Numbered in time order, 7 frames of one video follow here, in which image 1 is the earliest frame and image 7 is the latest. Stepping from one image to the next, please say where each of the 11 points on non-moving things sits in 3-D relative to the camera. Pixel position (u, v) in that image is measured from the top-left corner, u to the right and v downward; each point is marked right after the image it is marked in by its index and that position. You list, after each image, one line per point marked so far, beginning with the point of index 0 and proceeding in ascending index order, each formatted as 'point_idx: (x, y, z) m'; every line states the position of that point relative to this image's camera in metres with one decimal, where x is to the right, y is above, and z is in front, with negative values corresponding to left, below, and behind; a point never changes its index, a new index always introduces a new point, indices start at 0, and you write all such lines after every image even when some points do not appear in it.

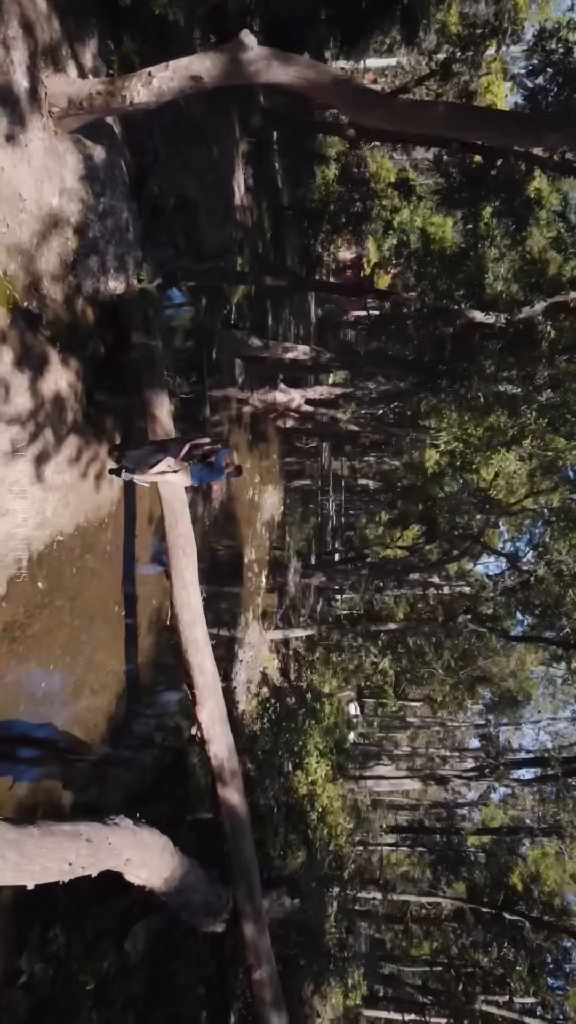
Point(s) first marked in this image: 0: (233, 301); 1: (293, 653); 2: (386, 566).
0: (-0.9, +3.6, +12.7) m
1: (+0.1, -3.4, +18.3) m
2: (+2.1, -1.2, +16.4) m
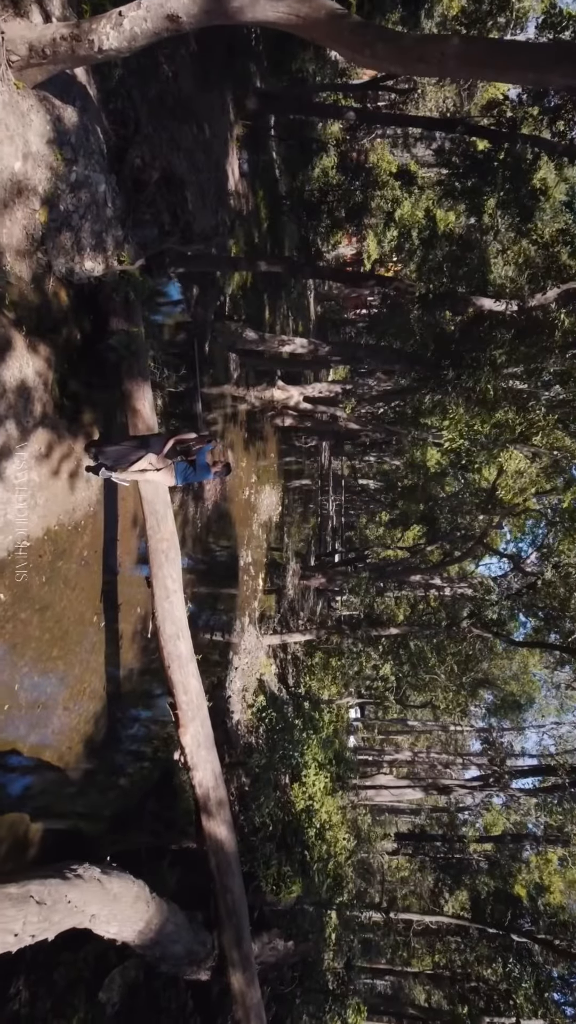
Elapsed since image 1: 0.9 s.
0: (-1.0, +3.6, +12.1) m
1: (+0.1, -3.4, +17.8) m
2: (+2.0, -1.2, +15.8) m
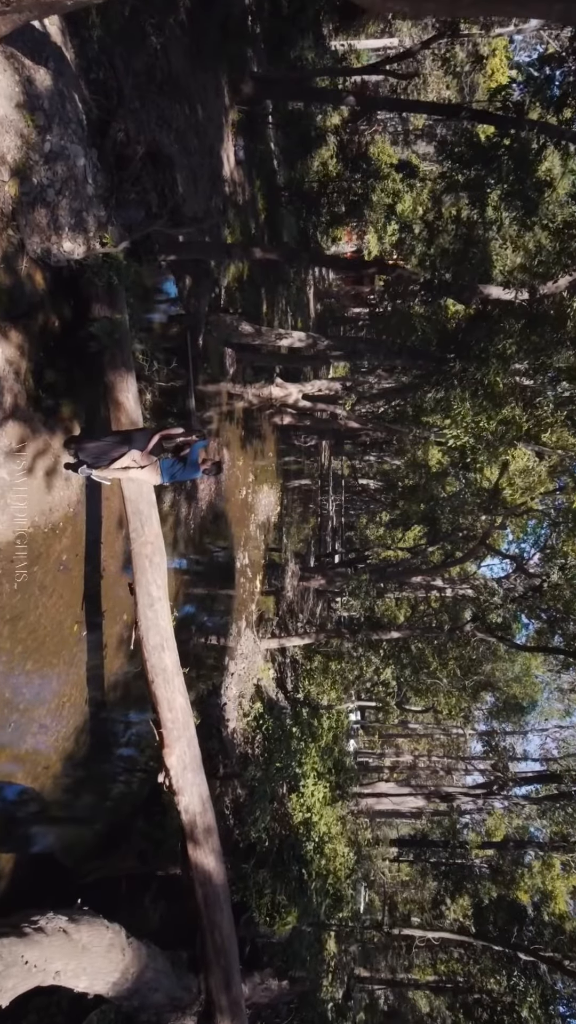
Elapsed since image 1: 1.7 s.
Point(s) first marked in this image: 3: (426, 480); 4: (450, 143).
0: (-1.0, +3.6, +11.6) m
1: (0.0, -3.4, +17.3) m
2: (+2.0, -1.2, +15.4) m
3: (+2.5, +0.6, +13.6) m
4: (+2.7, +6.2, +12.5) m
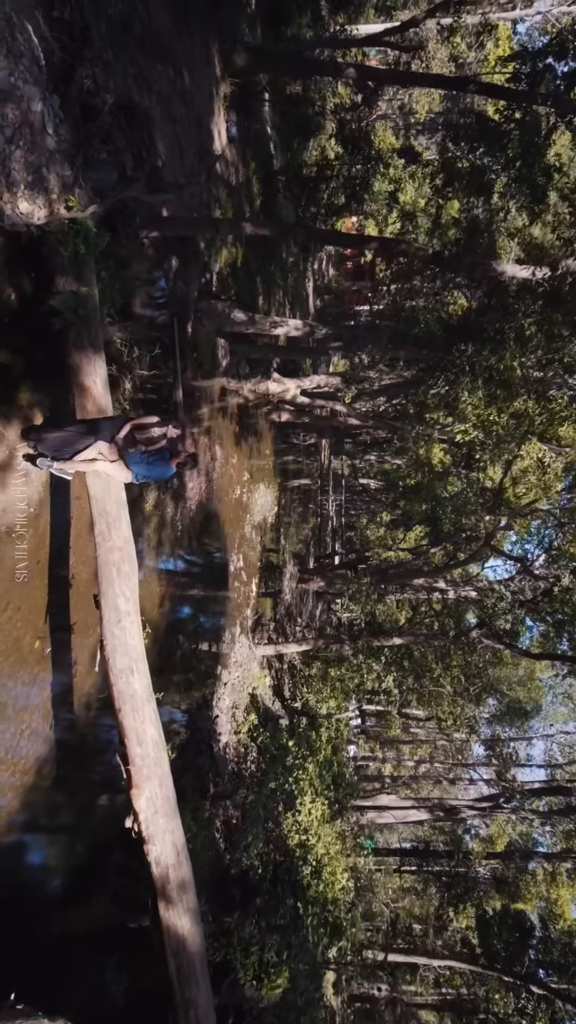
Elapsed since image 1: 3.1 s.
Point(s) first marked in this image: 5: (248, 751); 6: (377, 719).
0: (-1.1, +3.6, +10.9) m
1: (0.0, -3.4, +16.6) m
2: (+1.9, -1.2, +14.6) m
3: (+2.4, +0.6, +12.9) m
4: (+2.7, +6.2, +11.8) m
5: (-0.6, -3.8, +11.7) m
6: (+2.3, -5.4, +19.5) m
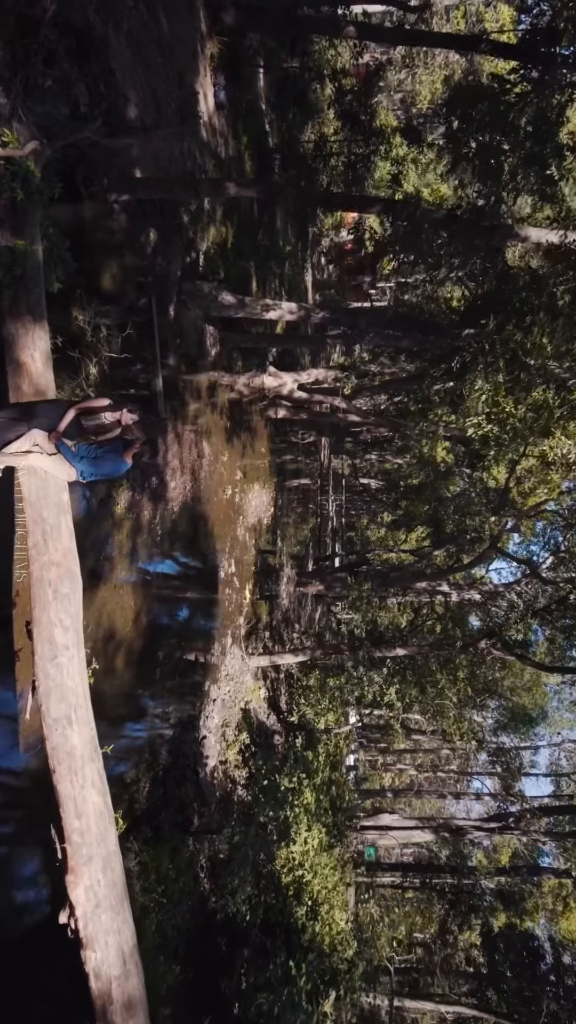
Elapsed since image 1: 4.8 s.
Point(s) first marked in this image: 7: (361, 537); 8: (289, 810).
0: (-1.2, +3.6, +9.9) m
1: (-0.1, -3.5, +15.6) m
2: (+1.9, -1.2, +13.7) m
3: (+2.3, +0.5, +11.9) m
4: (+2.6, +6.2, +10.8) m
5: (-0.7, -3.8, +10.7) m
6: (+2.2, -5.5, +18.6) m
7: (+1.8, -0.6, +18.7) m
8: (0.0, -4.1, +10.3) m
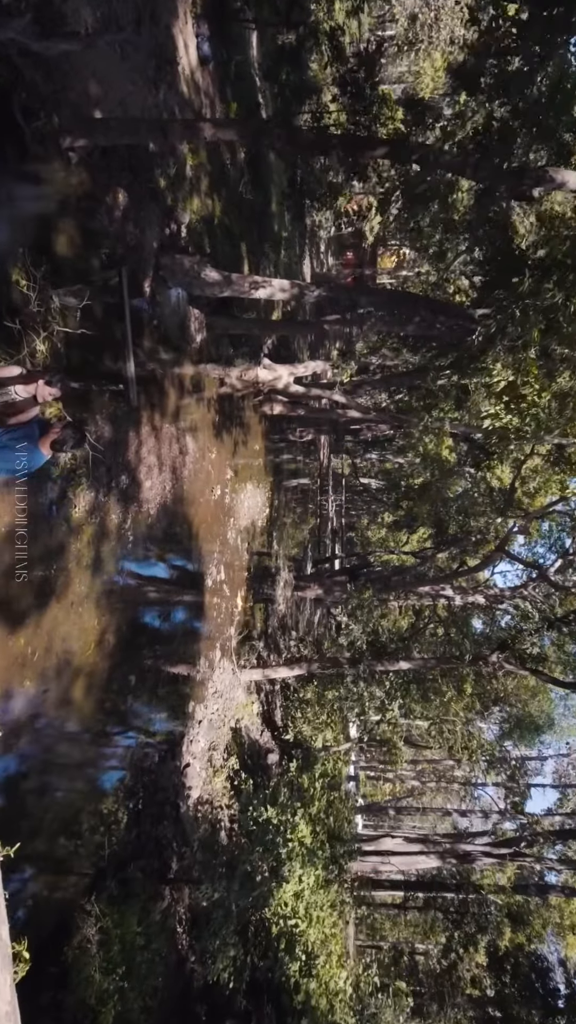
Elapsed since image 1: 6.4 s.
0: (-1.3, +3.5, +8.8) m
1: (-0.2, -3.5, +14.5) m
2: (+1.8, -1.3, +12.6) m
3: (+2.2, +0.5, +10.9) m
4: (+2.5, +6.1, +9.7) m
5: (-0.8, -3.8, +9.6) m
6: (+2.1, -5.5, +17.5) m
7: (+1.7, -0.7, +17.6) m
8: (-0.1, -4.1, +9.2) m
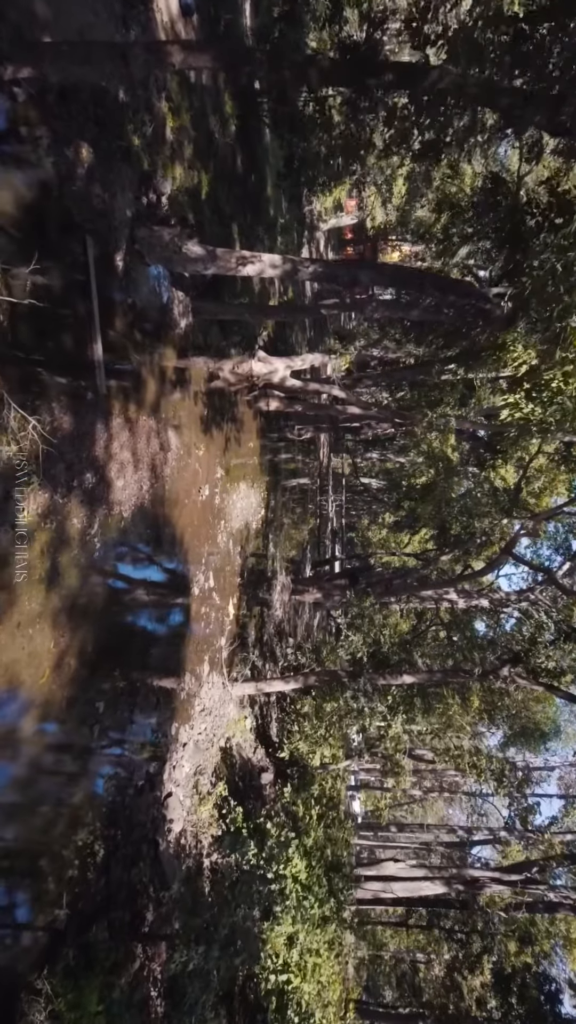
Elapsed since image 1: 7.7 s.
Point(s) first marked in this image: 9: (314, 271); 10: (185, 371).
0: (-1.3, +3.5, +7.9) m
1: (-0.3, -3.5, +13.6) m
2: (+1.7, -1.3, +11.7) m
3: (+2.2, +0.5, +9.9) m
4: (+2.4, +6.1, +8.8) m
5: (-0.9, -3.8, +8.7) m
6: (+2.1, -5.5, +16.6) m
7: (+1.6, -0.7, +16.7) m
8: (-0.2, -4.2, +8.3) m
9: (+0.3, +2.5, +7.8) m
10: (-1.3, +1.8, +9.2) m
